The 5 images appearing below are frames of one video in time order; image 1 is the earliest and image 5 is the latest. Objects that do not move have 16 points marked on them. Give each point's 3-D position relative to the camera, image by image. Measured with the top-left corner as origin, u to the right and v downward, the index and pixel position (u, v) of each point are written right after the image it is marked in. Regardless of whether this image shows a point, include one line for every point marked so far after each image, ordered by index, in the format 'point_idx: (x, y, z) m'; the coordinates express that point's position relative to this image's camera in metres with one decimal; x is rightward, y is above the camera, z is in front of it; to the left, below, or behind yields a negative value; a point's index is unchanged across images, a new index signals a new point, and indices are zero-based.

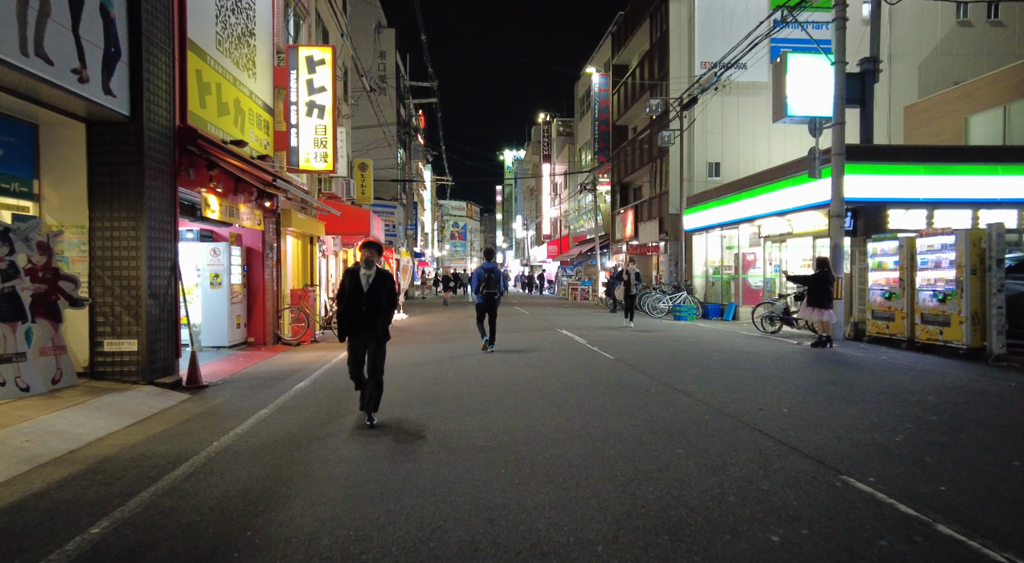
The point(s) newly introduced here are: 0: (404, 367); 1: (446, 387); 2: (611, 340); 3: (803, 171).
0: (-1.6, -1.3, +10.6) m
1: (-0.8, -1.3, +8.2) m
2: (+1.9, -1.2, +13.6) m
3: (+7.5, +2.9, +18.0) m
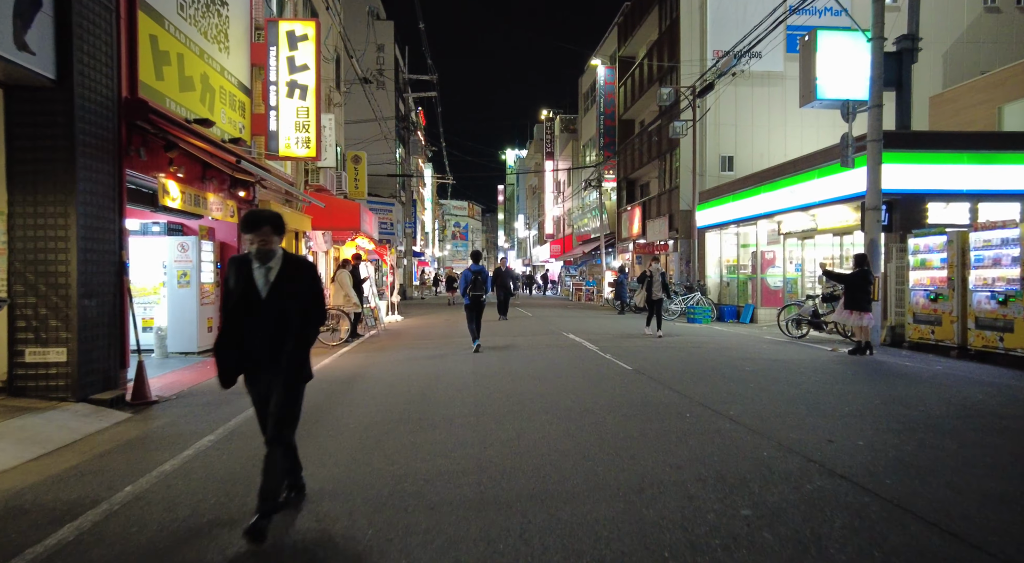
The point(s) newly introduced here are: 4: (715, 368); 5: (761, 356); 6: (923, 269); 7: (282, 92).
0: (-1.6, -1.3, +9.2) m
1: (-0.8, -1.2, +6.8) m
2: (+2.0, -1.1, +12.2) m
3: (+7.6, +2.9, +16.6) m
4: (+2.8, -1.2, +9.5) m
5: (+4.1, -1.2, +11.4) m
6: (+7.3, +0.2, +12.4) m
7: (-4.5, +3.7, +13.5) m
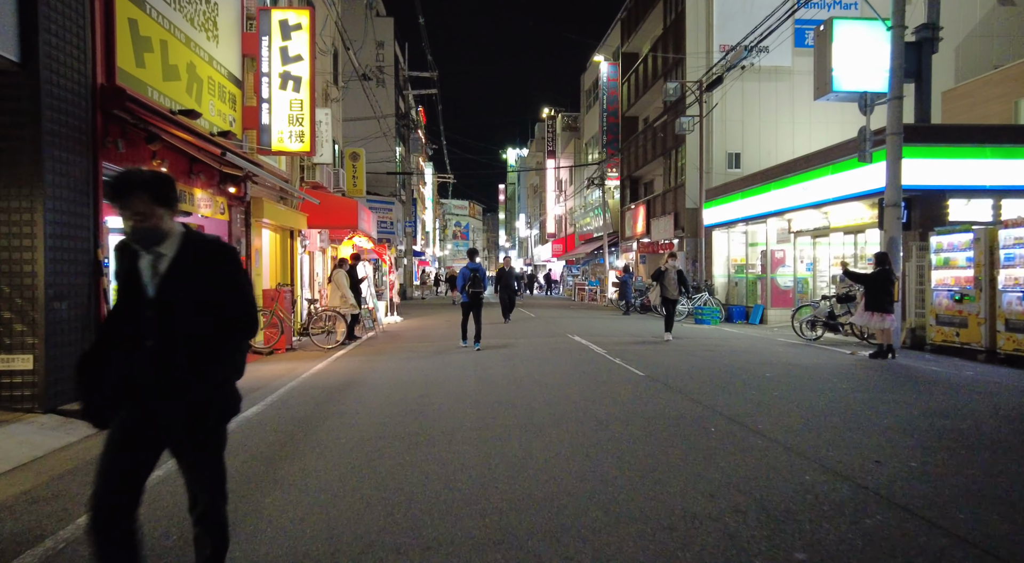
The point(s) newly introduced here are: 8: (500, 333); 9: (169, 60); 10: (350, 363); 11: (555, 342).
0: (-1.5, -1.3, +8.6) m
1: (-0.7, -1.2, +6.2) m
2: (+2.0, -1.1, +11.6) m
3: (+7.7, +2.9, +16.0) m
4: (+2.8, -1.2, +8.9) m
5: (+4.1, -1.2, +10.8) m
6: (+7.4, +0.2, +11.8) m
7: (-4.4, +3.7, +13.0) m
8: (-0.3, -1.2, +16.4) m
9: (-4.7, +3.1, +9.7) m
10: (-2.7, -1.3, +11.6) m
11: (+0.8, -1.2, +13.3) m
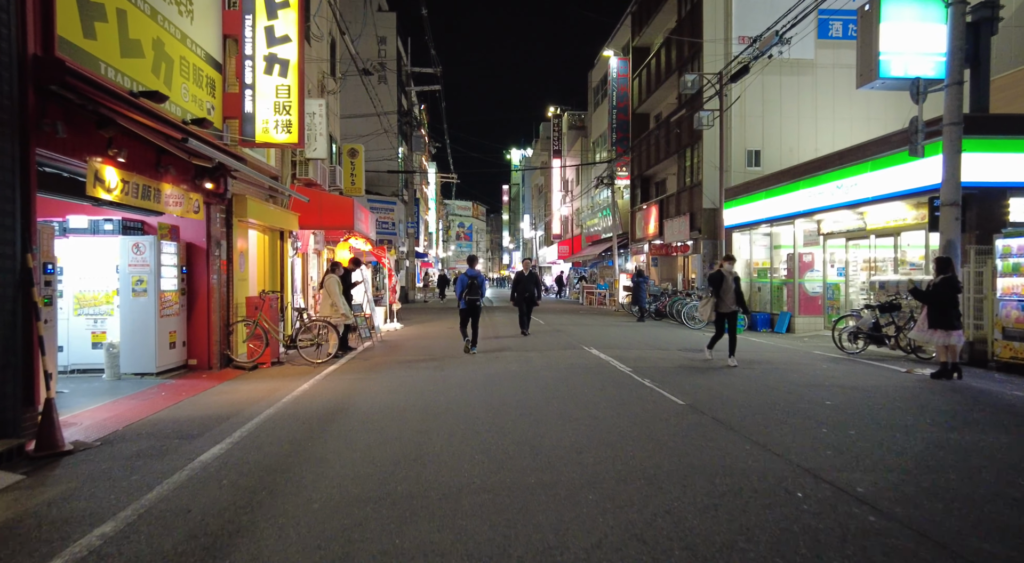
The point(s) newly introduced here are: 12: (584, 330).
0: (-1.4, -1.4, +7.2) m
1: (-0.6, -1.3, +4.8) m
2: (+2.2, -1.3, +10.3) m
3: (+7.9, +2.7, +14.6) m
4: (+3.0, -1.3, +7.6) m
5: (+4.3, -1.3, +9.5) m
6: (+7.6, +0.1, +10.5) m
7: (-4.2, +3.6, +11.6) m
8: (-0.1, -1.3, +15.1) m
9: (-4.6, +3.0, +8.3) m
10: (-2.5, -1.5, +10.2) m
11: (+1.0, -1.3, +11.9) m
12: (+1.9, -1.3, +18.9) m
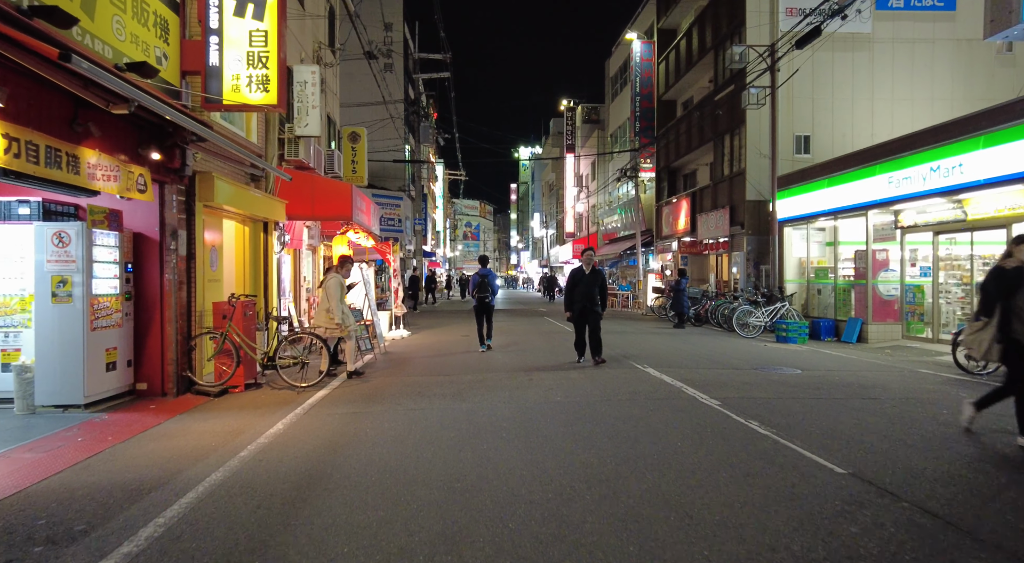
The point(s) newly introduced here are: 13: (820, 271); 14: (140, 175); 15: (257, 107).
0: (-0.9, -1.4, +4.6) m
1: (-0.1, -1.4, +2.2) m
2: (+2.7, -1.3, +7.6) m
3: (+8.4, +2.7, +11.9) m
4: (+3.5, -1.3, +4.9) m
5: (+4.8, -1.4, +6.8) m
6: (+8.1, +0.1, +7.8) m
7: (-3.7, +3.5, +9.0) m
8: (+0.5, -1.3, +12.4) m
9: (-4.1, +2.9, +5.8) m
10: (-2.0, -1.5, +7.6) m
11: (+1.5, -1.3, +9.3) m
12: (+2.5, -1.4, +16.3) m
13: (+8.2, +0.2, +18.5) m
14: (-4.2, +1.2, +7.9) m
15: (-3.4, +2.3, +9.2) m
